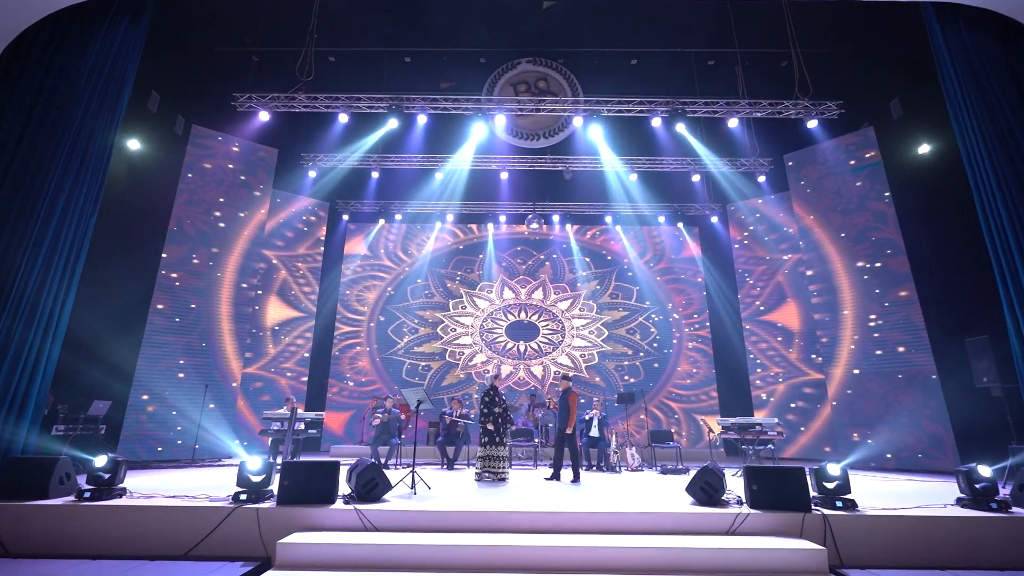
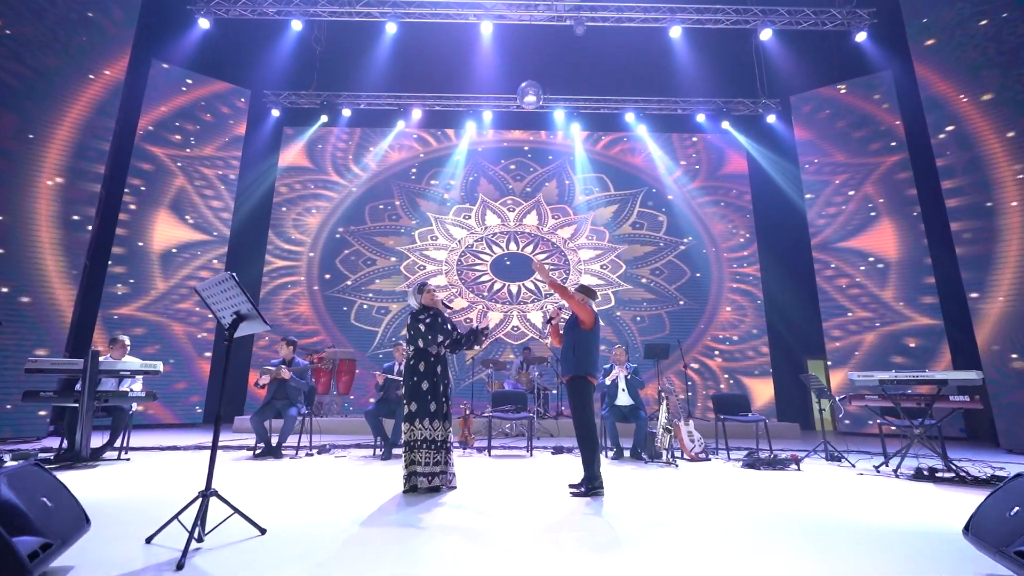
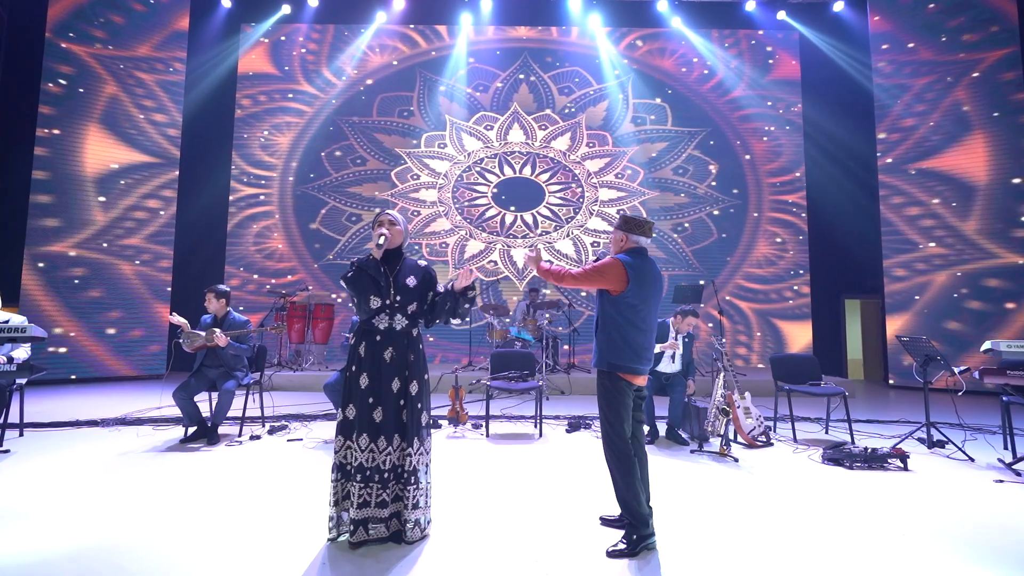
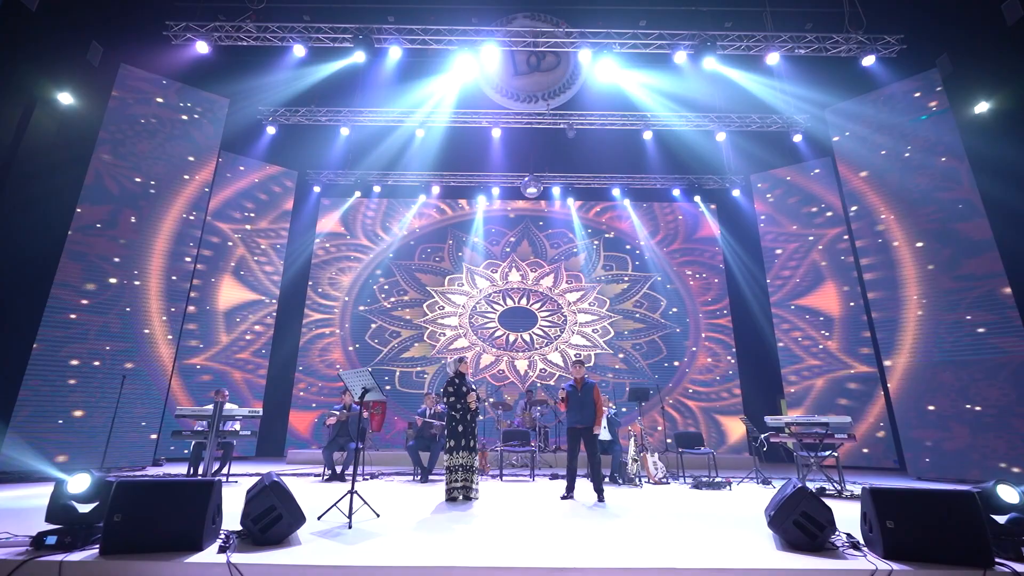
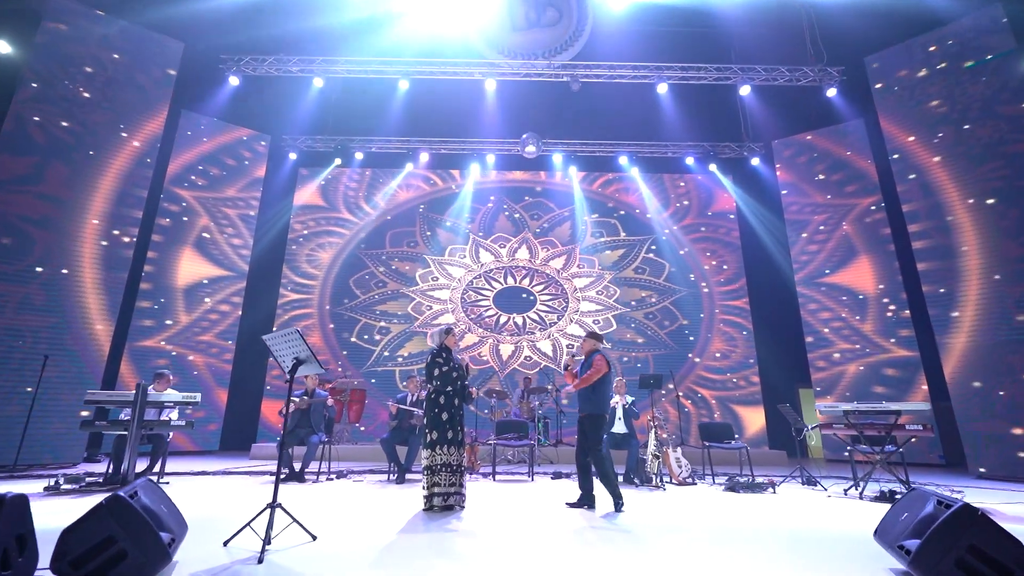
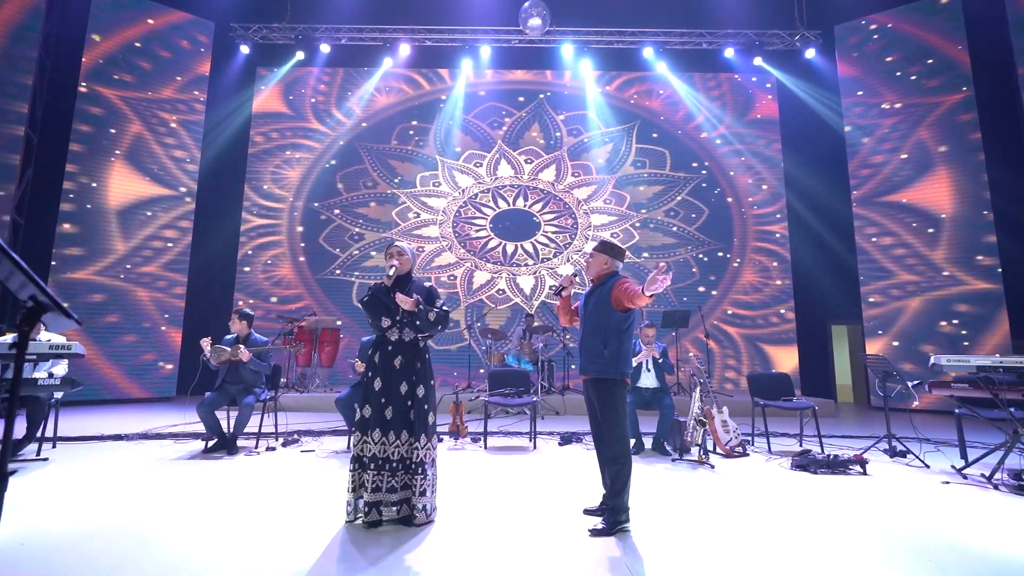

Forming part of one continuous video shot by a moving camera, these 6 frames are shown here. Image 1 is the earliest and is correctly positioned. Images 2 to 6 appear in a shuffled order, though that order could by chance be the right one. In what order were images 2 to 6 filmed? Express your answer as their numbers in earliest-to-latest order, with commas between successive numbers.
4, 5, 2, 6, 3
